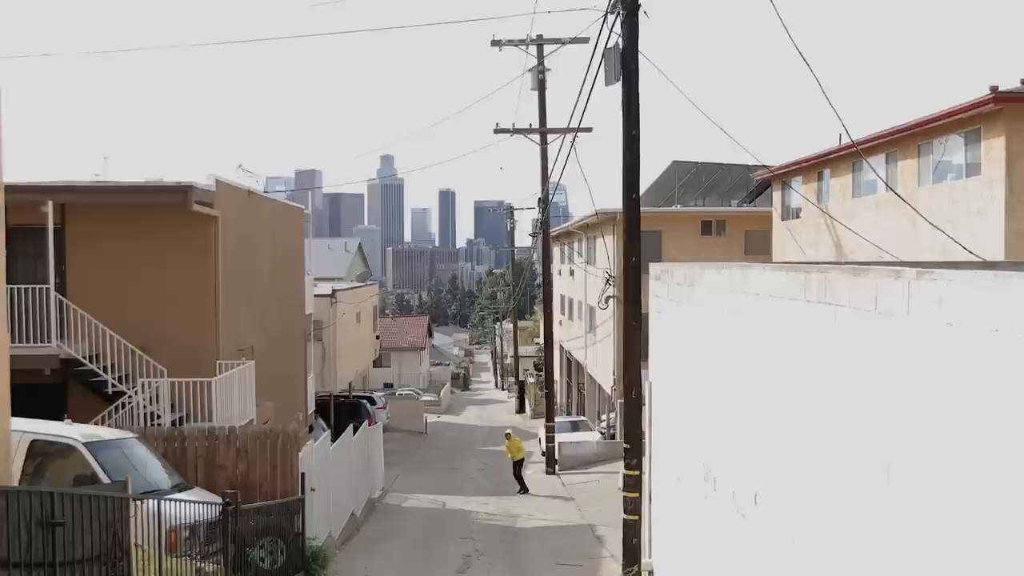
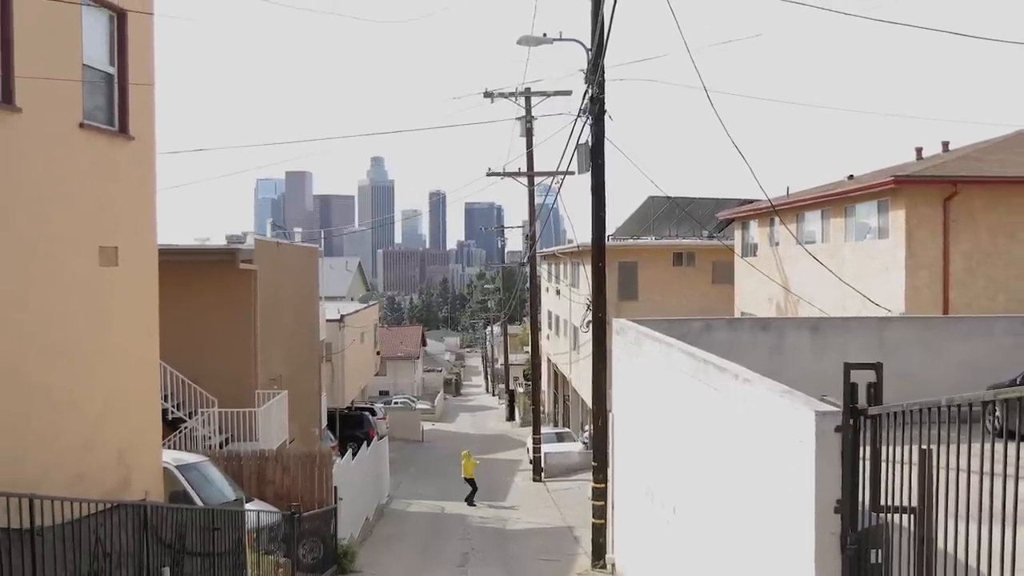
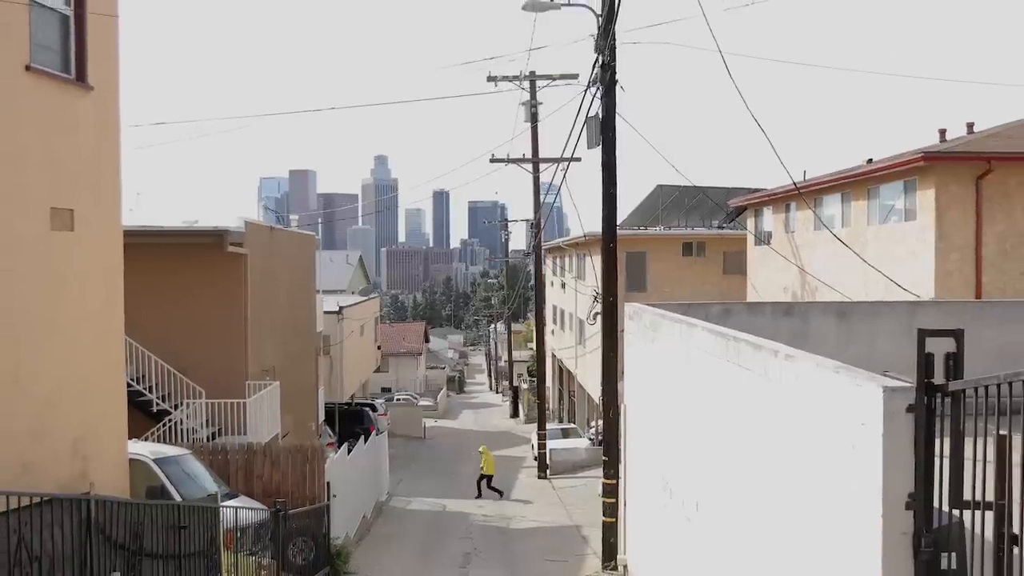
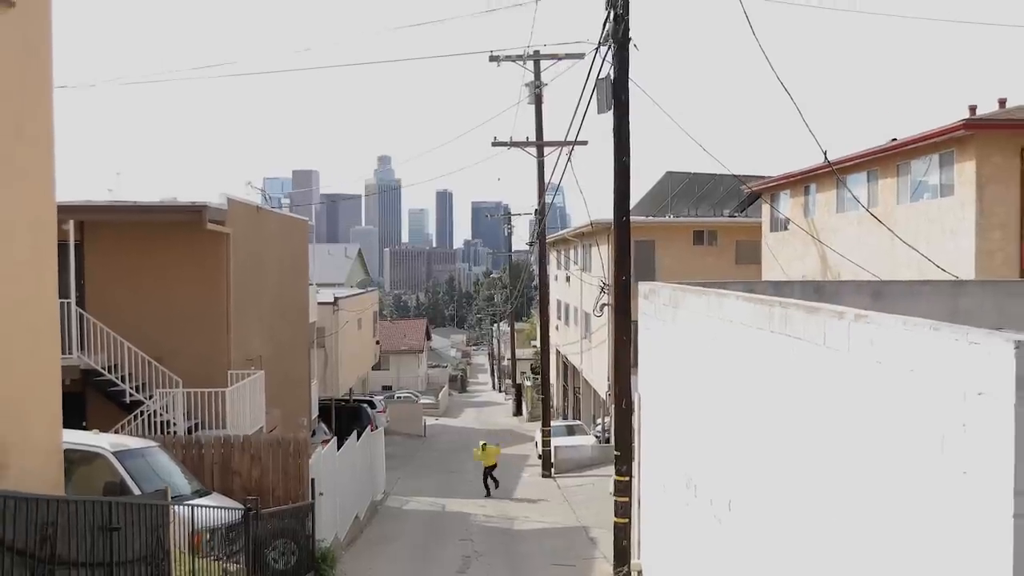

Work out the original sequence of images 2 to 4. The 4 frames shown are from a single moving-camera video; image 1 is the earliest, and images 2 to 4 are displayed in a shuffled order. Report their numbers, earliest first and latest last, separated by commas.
4, 3, 2
